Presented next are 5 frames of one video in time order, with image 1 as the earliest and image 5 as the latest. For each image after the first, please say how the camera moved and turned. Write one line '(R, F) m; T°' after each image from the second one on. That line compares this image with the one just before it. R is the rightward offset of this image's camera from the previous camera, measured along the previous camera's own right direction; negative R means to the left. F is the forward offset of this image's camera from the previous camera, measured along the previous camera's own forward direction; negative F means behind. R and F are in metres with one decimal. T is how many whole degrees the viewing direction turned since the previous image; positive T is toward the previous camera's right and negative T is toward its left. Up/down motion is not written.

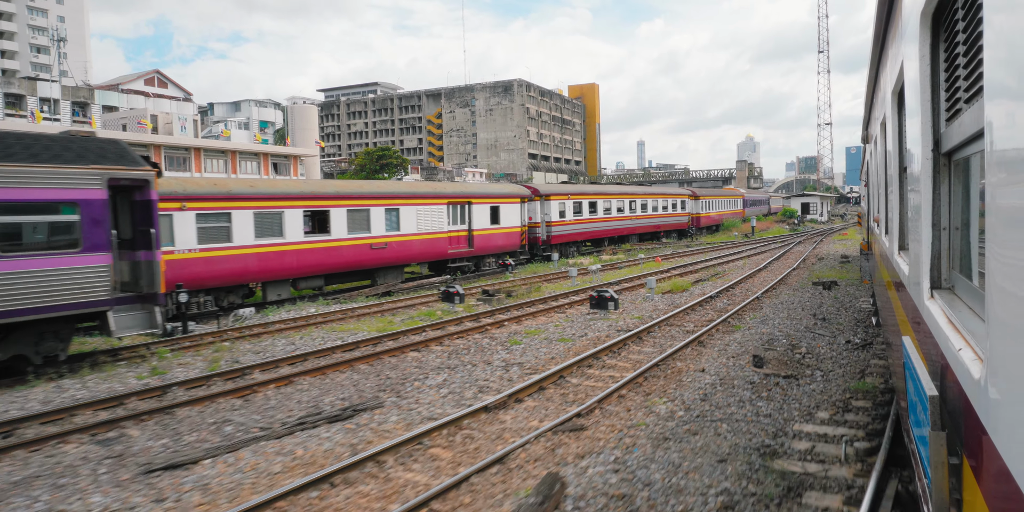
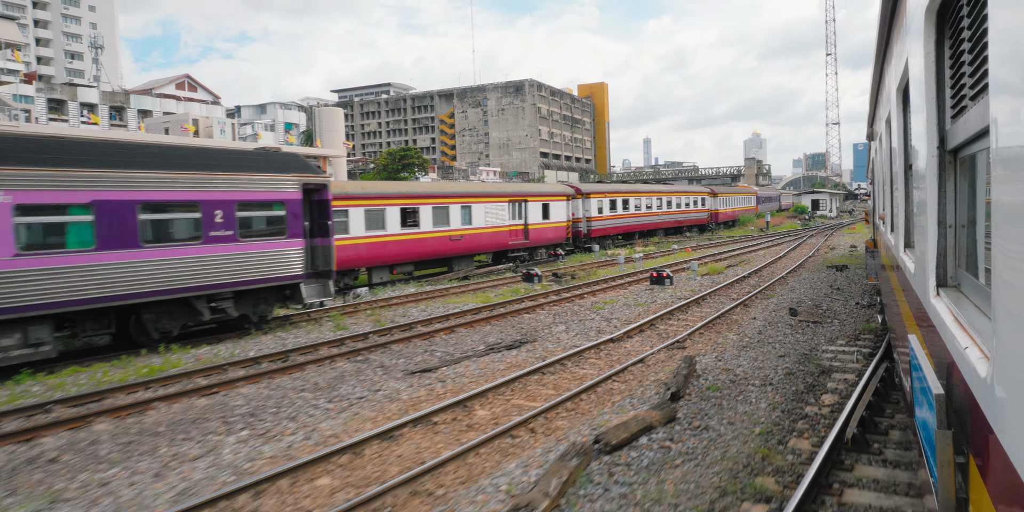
(-1.4, -2.5) m; 0°
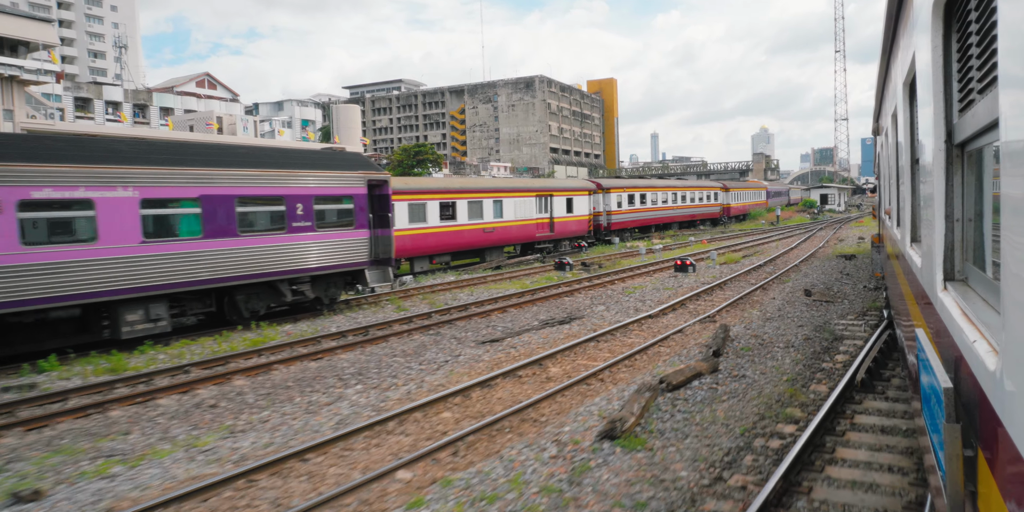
(-0.6, -1.2) m; -1°
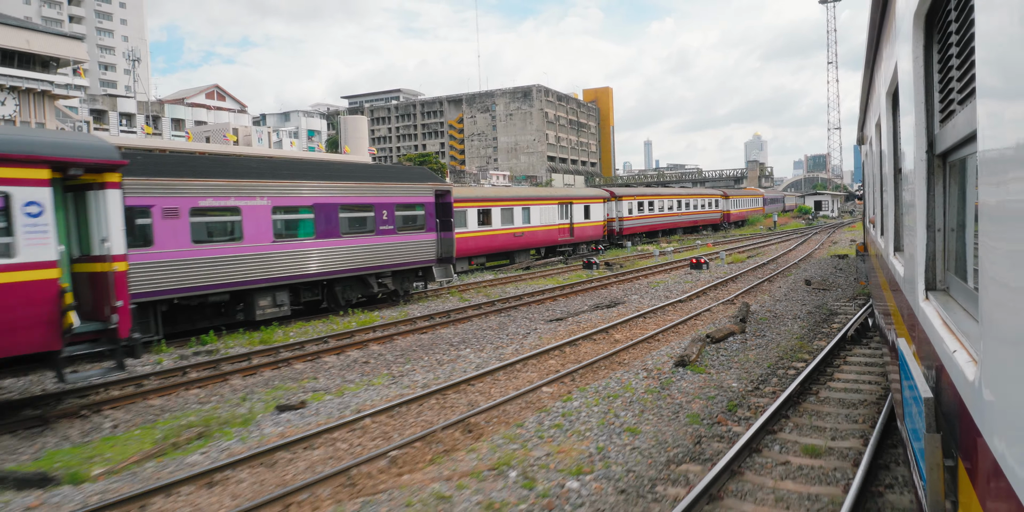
(-1.1, -2.1) m; +1°
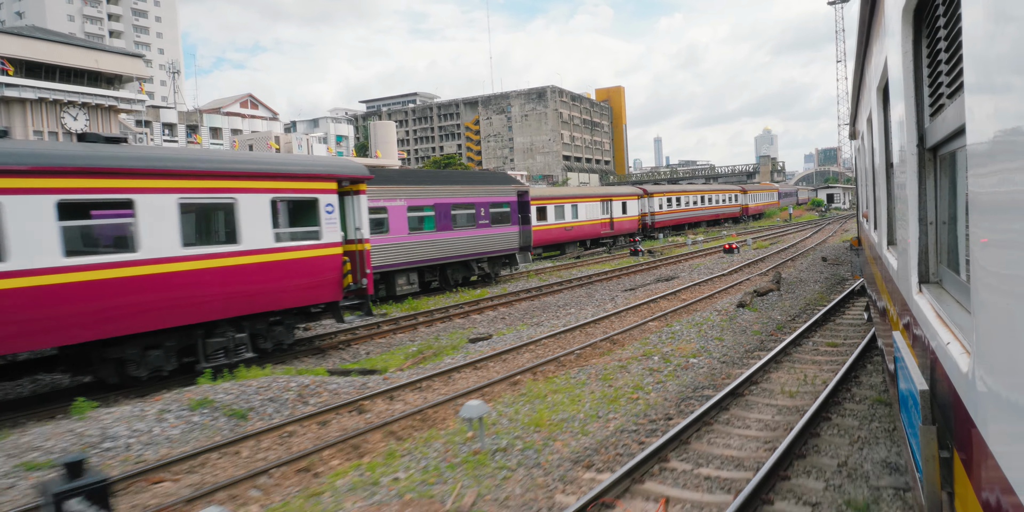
(-1.5, -3.1) m; -1°
